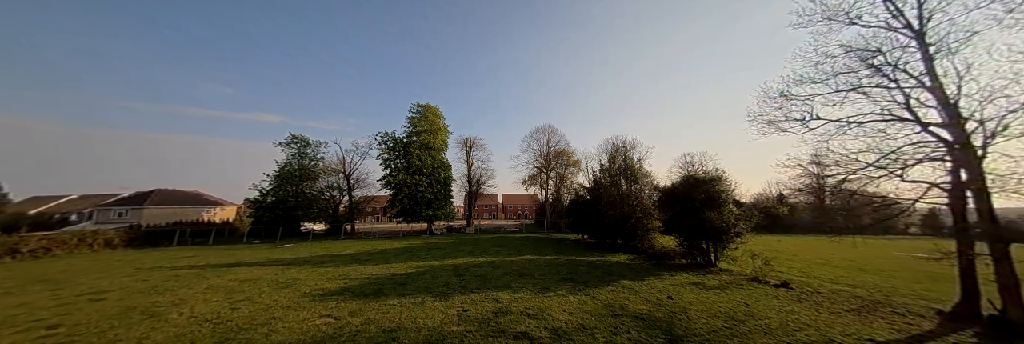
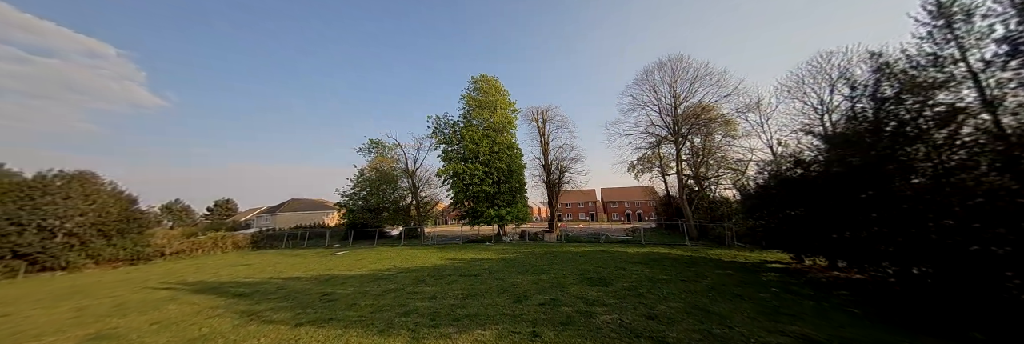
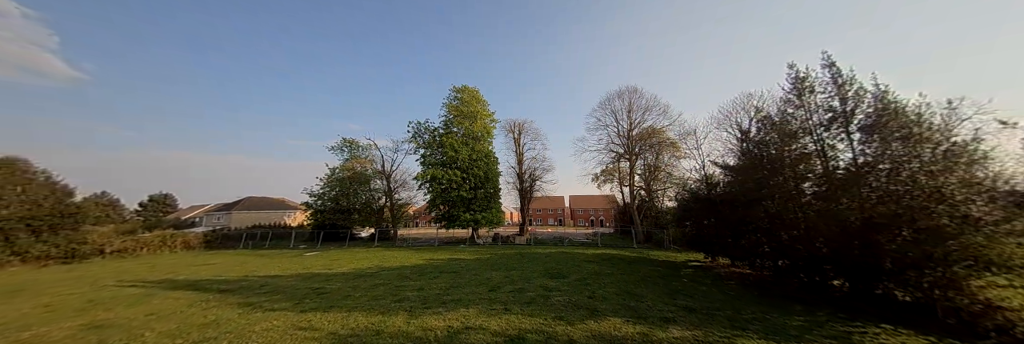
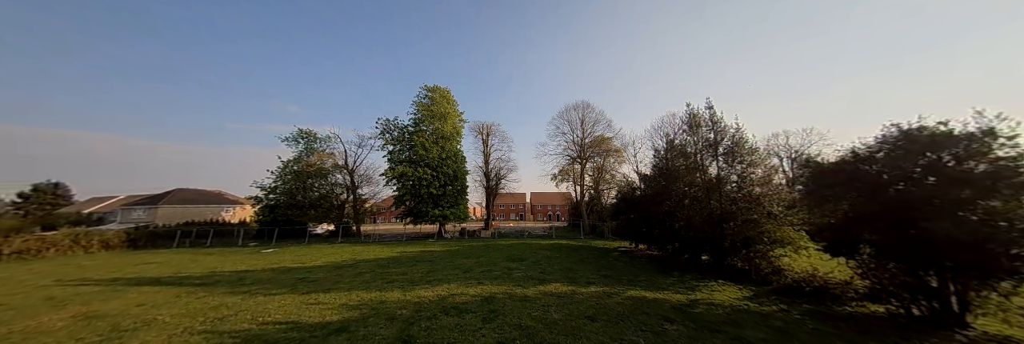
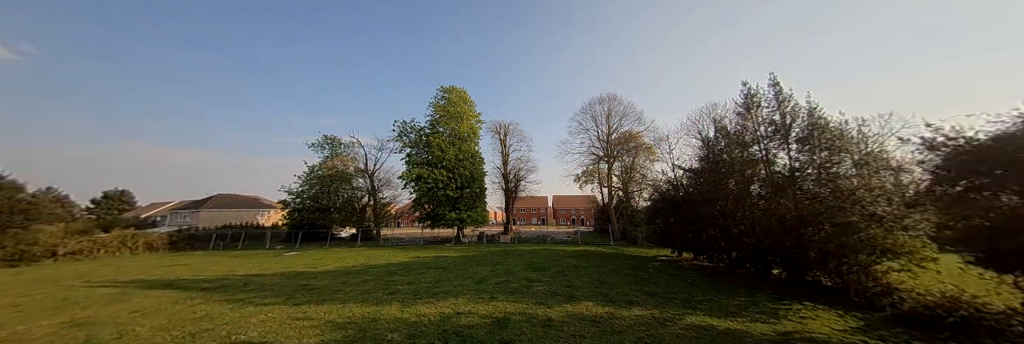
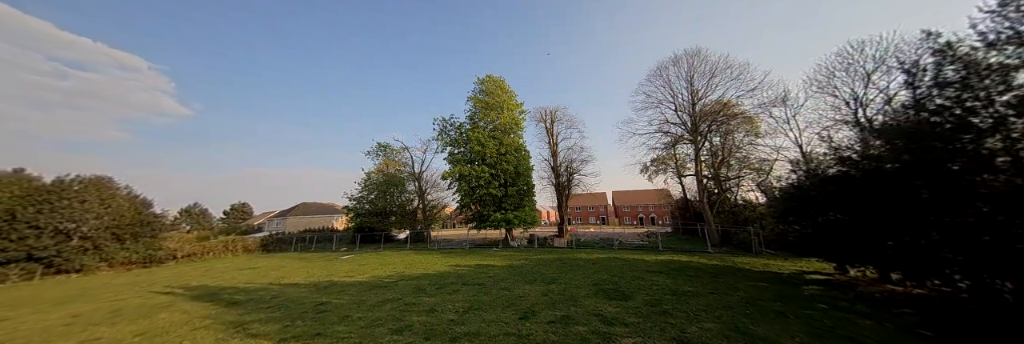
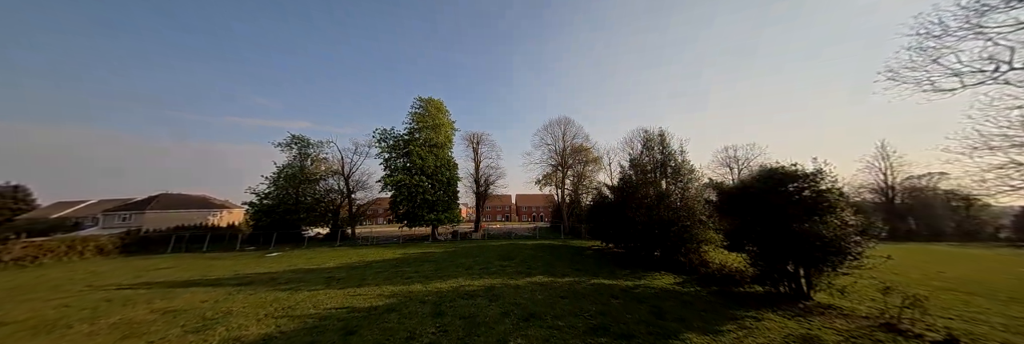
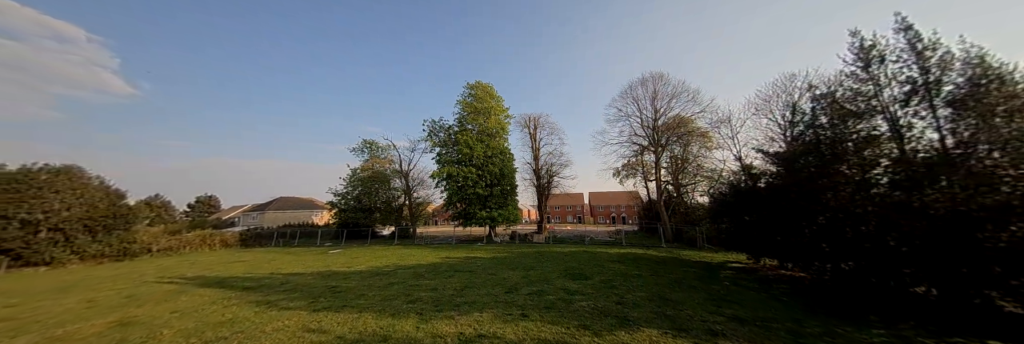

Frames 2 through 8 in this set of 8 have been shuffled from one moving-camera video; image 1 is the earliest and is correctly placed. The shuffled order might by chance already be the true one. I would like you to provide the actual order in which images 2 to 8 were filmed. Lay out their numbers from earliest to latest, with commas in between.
7, 4, 5, 3, 8, 2, 6
